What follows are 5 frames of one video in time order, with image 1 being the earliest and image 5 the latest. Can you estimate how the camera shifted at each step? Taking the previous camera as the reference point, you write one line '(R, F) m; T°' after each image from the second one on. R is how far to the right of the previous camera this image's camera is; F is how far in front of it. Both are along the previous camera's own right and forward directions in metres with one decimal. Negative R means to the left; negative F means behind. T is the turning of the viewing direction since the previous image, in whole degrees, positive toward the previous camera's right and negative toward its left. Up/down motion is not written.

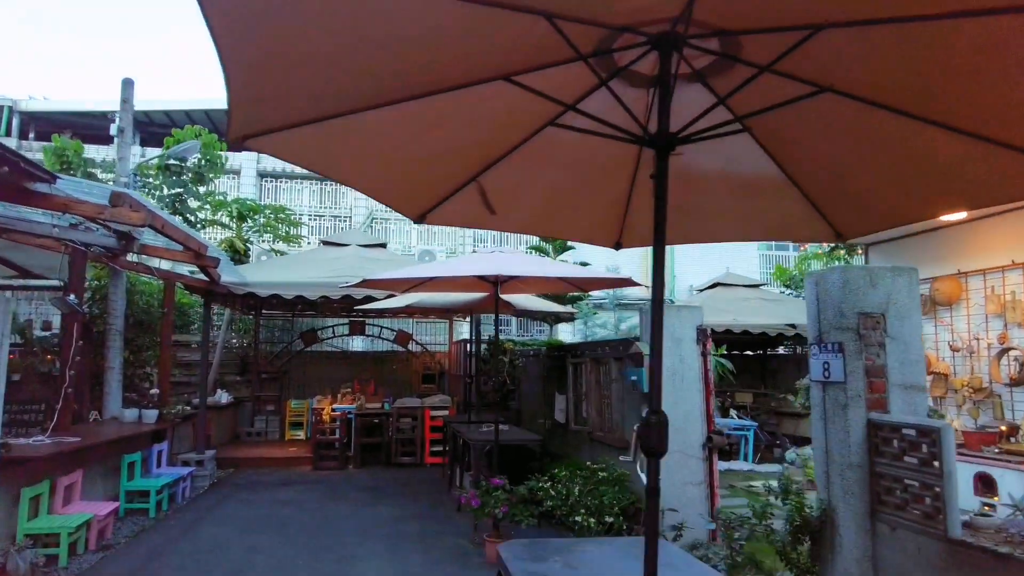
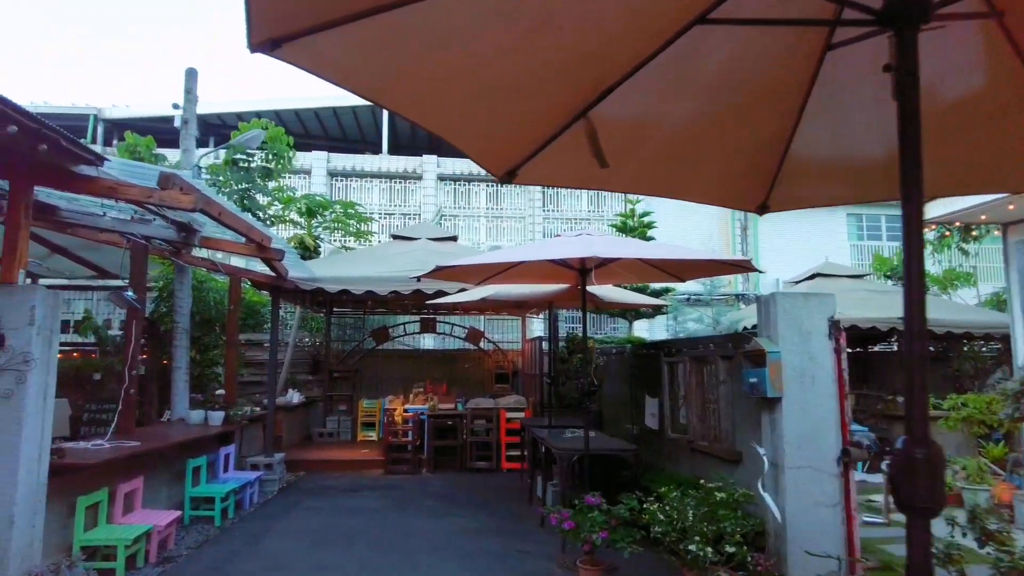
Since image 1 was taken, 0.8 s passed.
(-0.1, +0.6) m; -6°
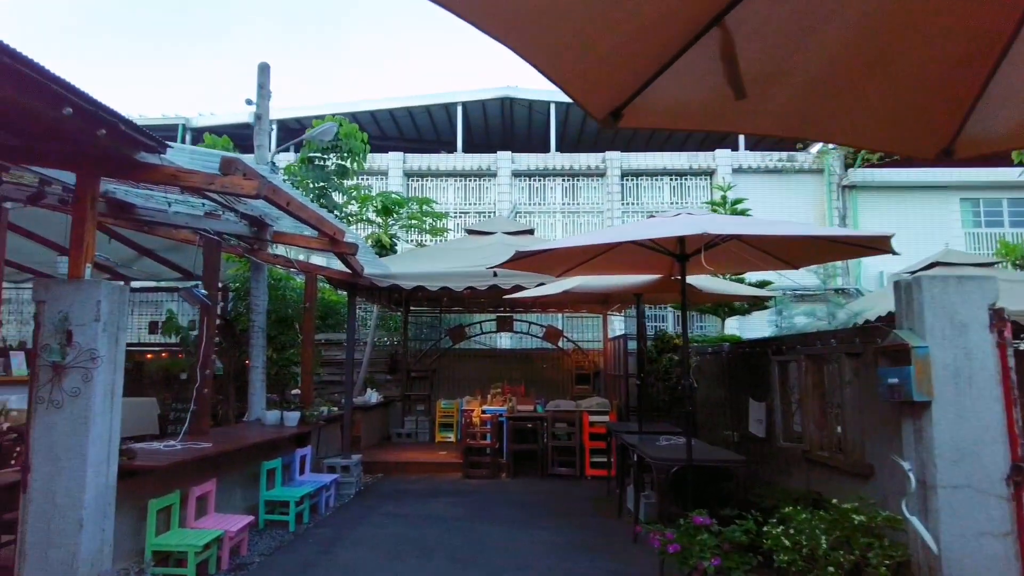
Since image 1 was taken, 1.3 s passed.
(-0.1, +0.4) m; -6°
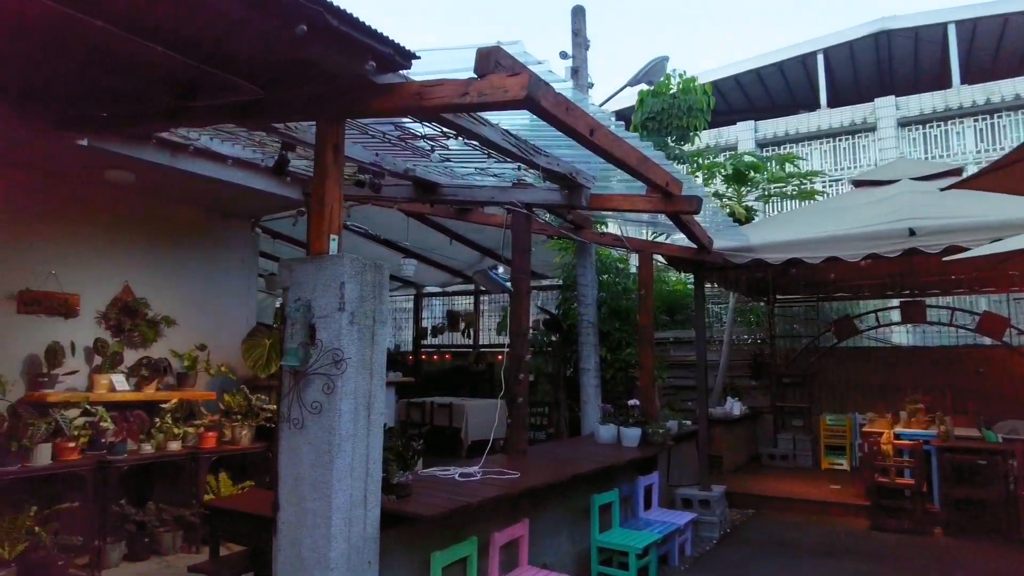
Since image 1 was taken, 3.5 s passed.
(-0.3, +1.6) m; -29°
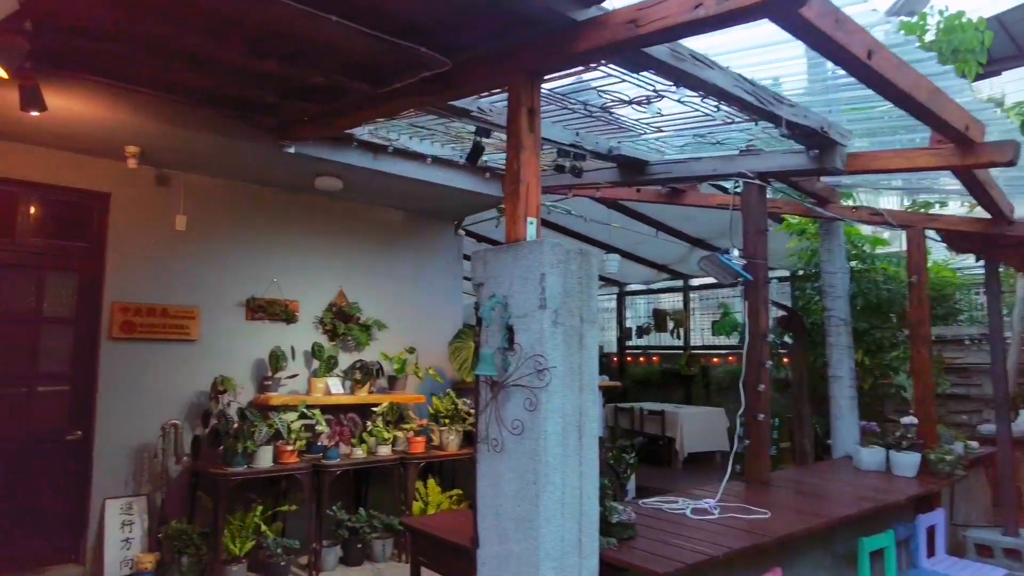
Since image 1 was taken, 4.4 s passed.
(-0.1, +0.5) m; -17°
